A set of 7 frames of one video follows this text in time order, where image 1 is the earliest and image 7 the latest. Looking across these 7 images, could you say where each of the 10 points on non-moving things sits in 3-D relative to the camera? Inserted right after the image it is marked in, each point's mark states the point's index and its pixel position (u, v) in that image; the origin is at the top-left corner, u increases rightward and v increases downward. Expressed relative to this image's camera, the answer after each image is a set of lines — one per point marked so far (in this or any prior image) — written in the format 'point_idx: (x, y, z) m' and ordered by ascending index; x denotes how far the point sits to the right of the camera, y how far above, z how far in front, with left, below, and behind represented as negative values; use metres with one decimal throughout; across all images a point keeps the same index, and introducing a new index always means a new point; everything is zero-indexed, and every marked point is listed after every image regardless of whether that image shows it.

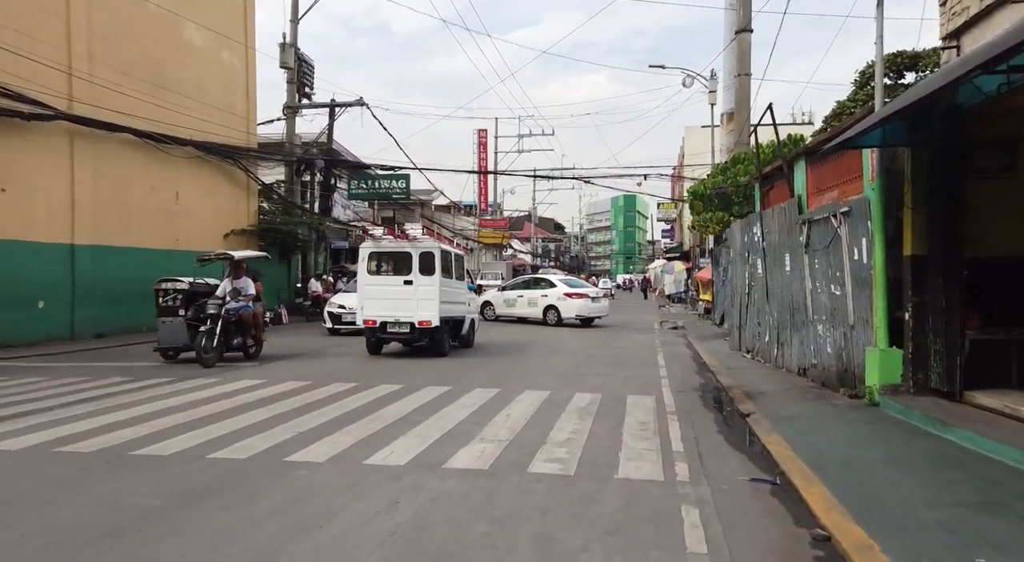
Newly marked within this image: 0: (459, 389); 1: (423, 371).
0: (-0.8, -1.6, +10.0) m
1: (-1.6, -1.6, +13.1) m
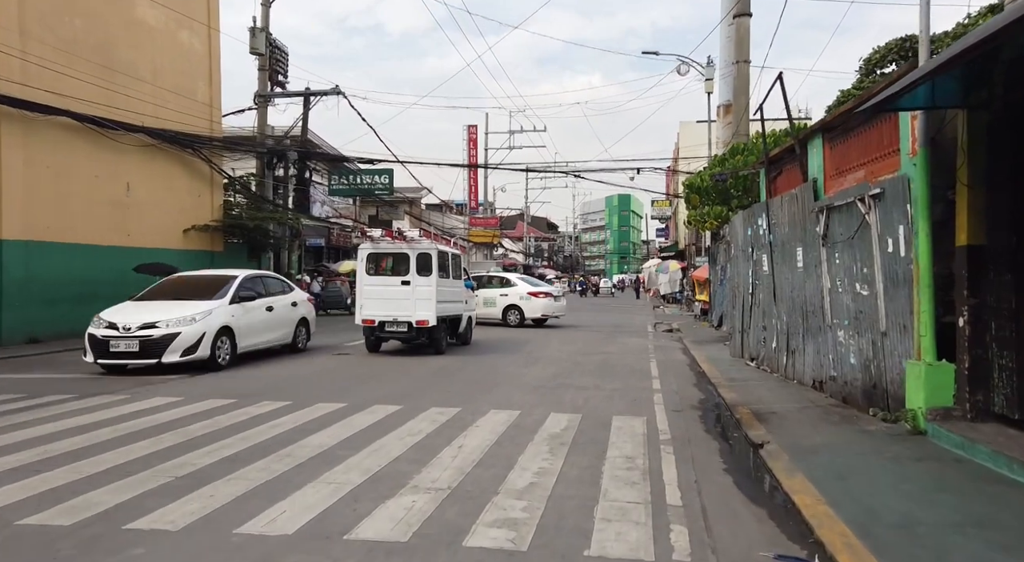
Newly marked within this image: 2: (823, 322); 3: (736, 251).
0: (-1.2, -1.6, +8.4) m
1: (-2.1, -1.6, +11.4) m
2: (+4.4, -0.6, +9.6) m
3: (+5.0, +0.7, +15.1) m
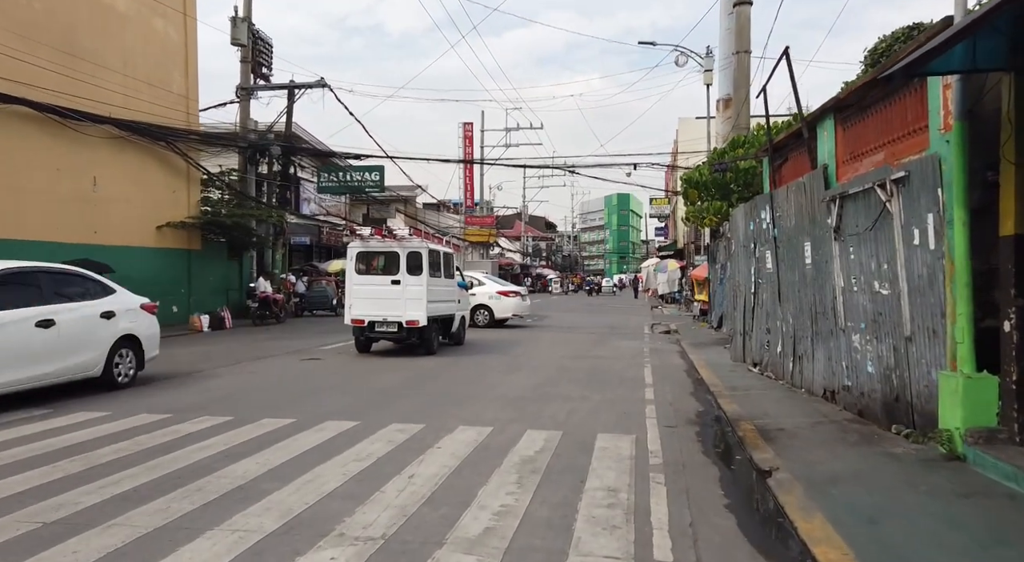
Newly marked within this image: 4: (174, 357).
0: (-1.5, -1.5, +7.3) m
1: (-2.4, -1.6, +10.4) m
2: (+4.1, -0.6, +8.5) m
3: (+4.6, +0.7, +14.1) m
4: (-7.0, -1.6, +14.3) m
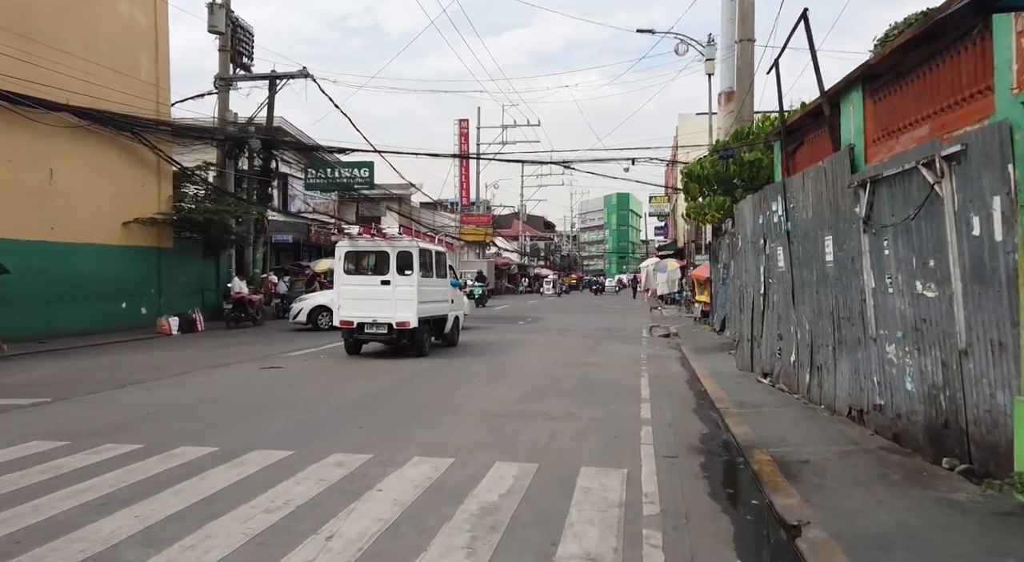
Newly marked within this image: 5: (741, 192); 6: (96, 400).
0: (-1.8, -1.5, +6.1) m
1: (-2.7, -1.6, +9.1) m
2: (+3.8, -0.6, +7.3) m
3: (+4.3, +0.7, +12.8) m
4: (-7.3, -1.6, +13.0) m
5: (+6.7, +2.6, +20.0) m
6: (-5.6, -1.6, +9.0) m
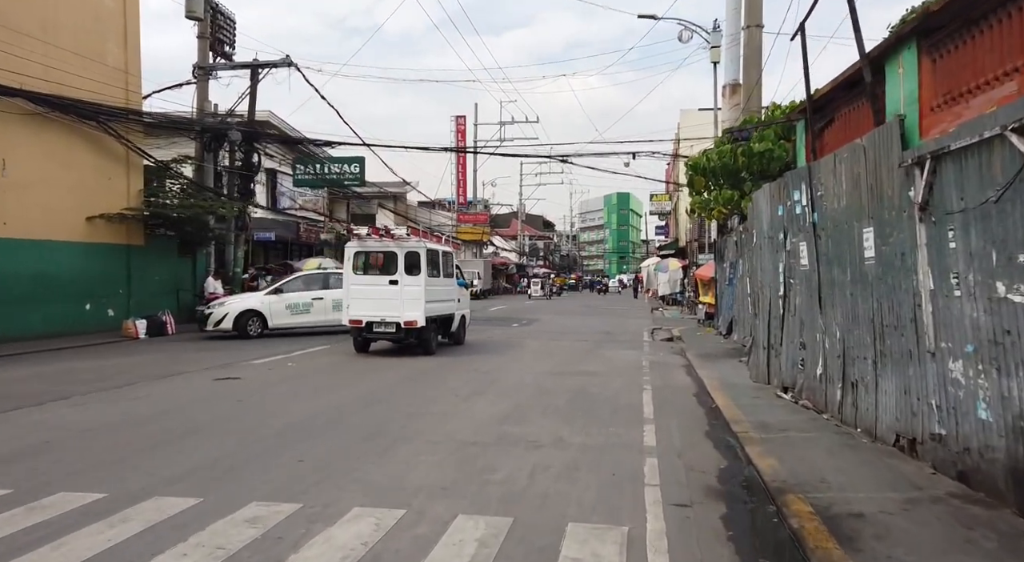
0: (-2.1, -1.5, +4.7) m
1: (-2.9, -1.6, +7.8) m
2: (+3.5, -0.6, +5.9) m
3: (+4.1, +0.7, +11.5) m
4: (-7.5, -1.6, +11.7) m
5: (+6.5, +2.6, +18.6) m
6: (-5.8, -1.6, +7.6) m
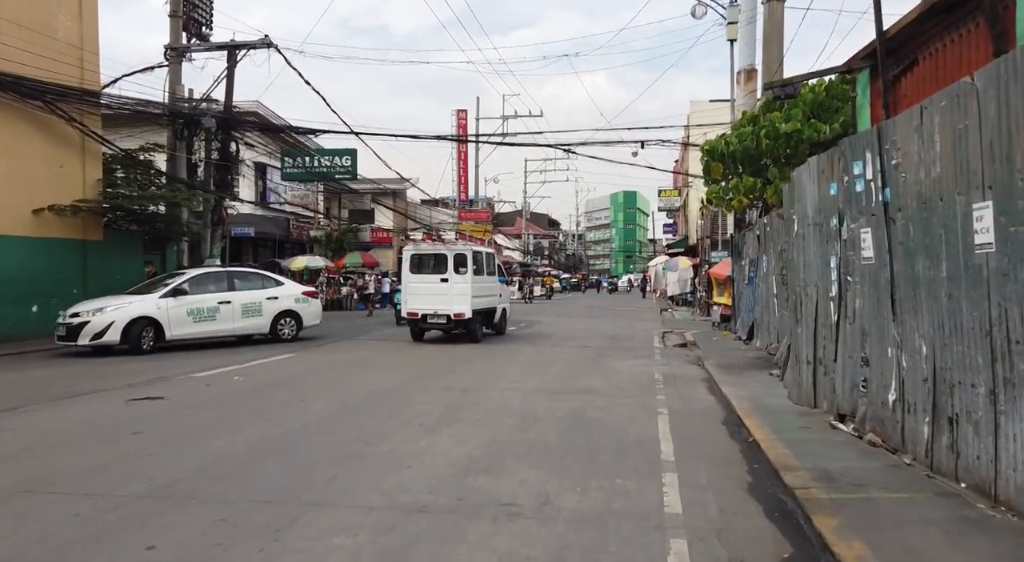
0: (-2.3, -1.5, +2.7) m
1: (-3.2, -1.6, +5.8) m
2: (+3.3, -0.5, +3.9) m
3: (+3.9, +0.7, +9.4) m
4: (-7.7, -1.5, +9.7) m
5: (+6.4, +2.6, +16.6) m
6: (-6.0, -1.6, +5.7) m
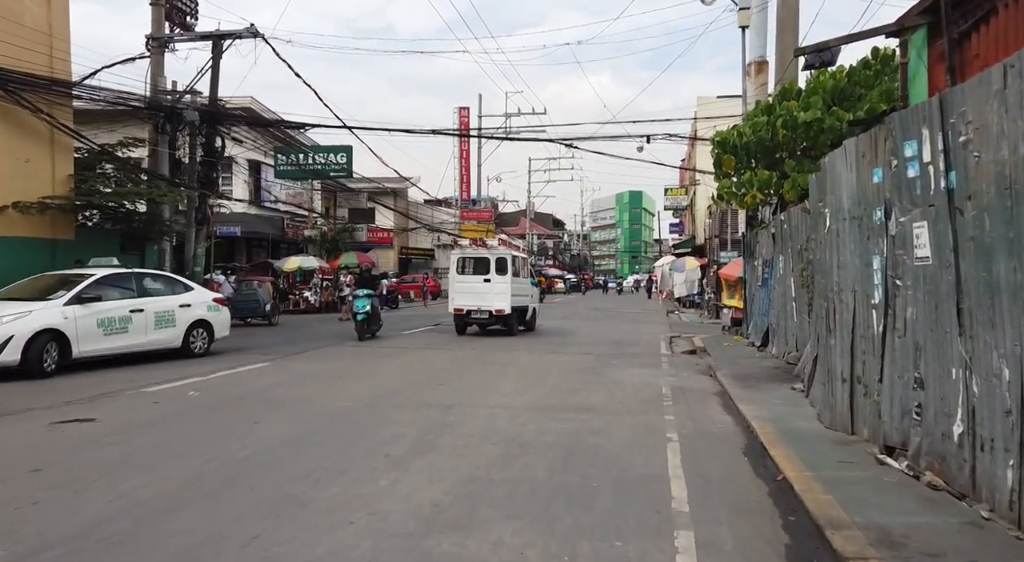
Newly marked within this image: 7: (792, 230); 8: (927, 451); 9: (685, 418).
0: (-2.5, -1.6, +1.6) m
1: (-3.4, -1.6, +4.7) m
2: (+3.1, -0.6, +2.7) m
3: (+3.8, +0.7, +8.2) m
4: (-7.8, -1.6, +8.6) m
5: (+6.3, +2.6, +15.3) m
6: (-6.2, -1.6, +4.6) m
7: (+5.1, +0.9, +12.5) m
8: (+3.4, -1.4, +5.5) m
9: (+2.0, -1.6, +8.2) m
